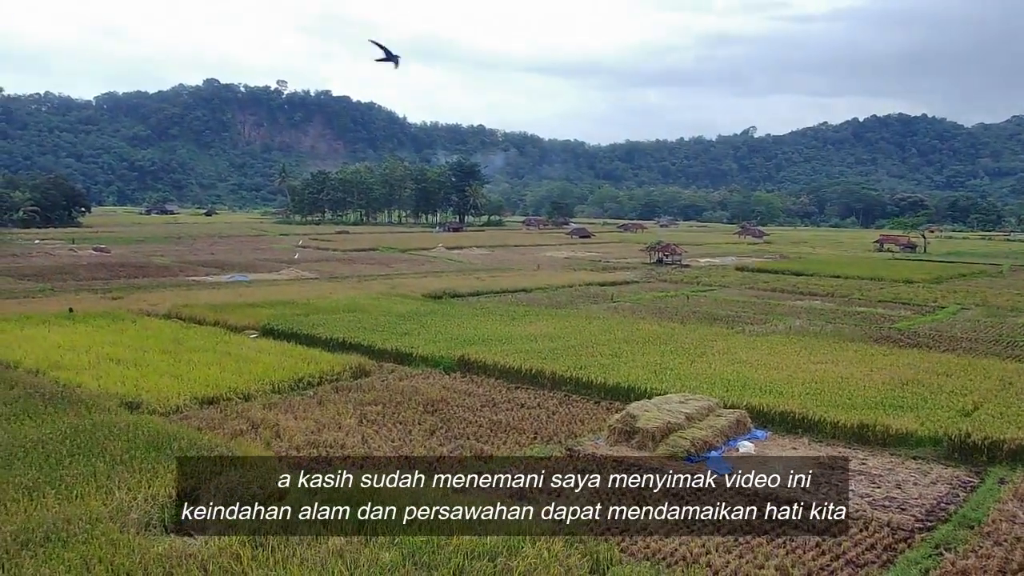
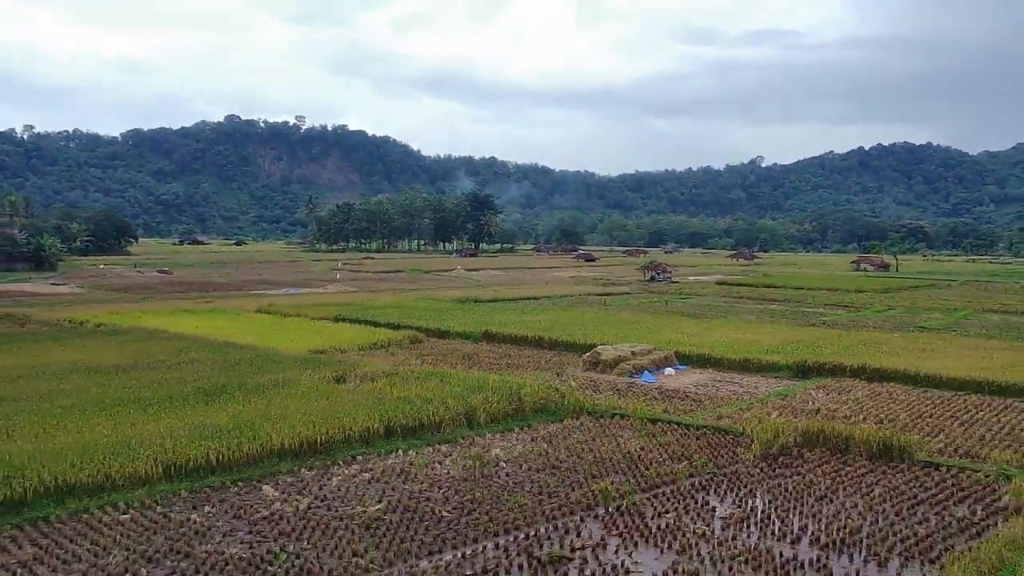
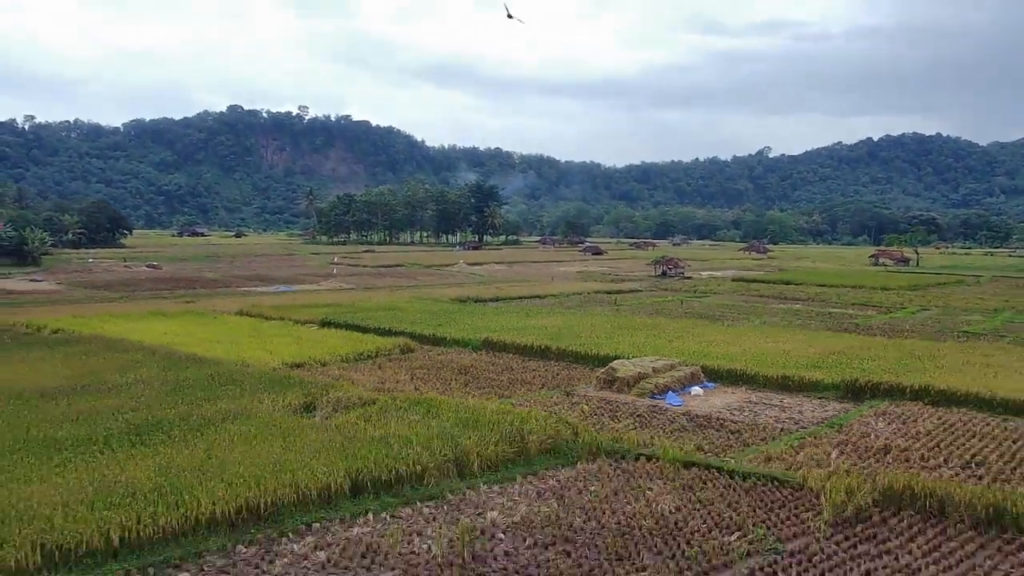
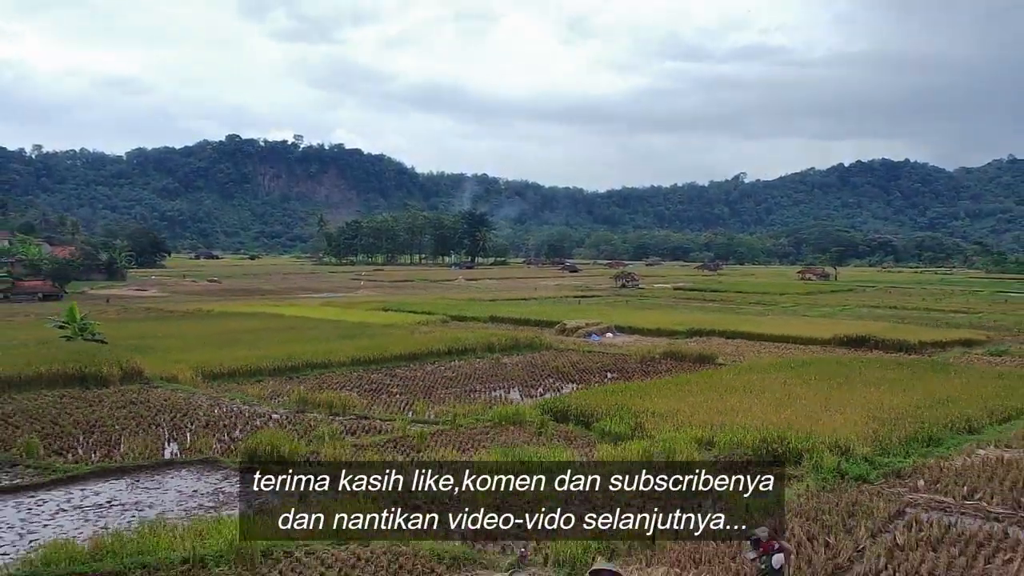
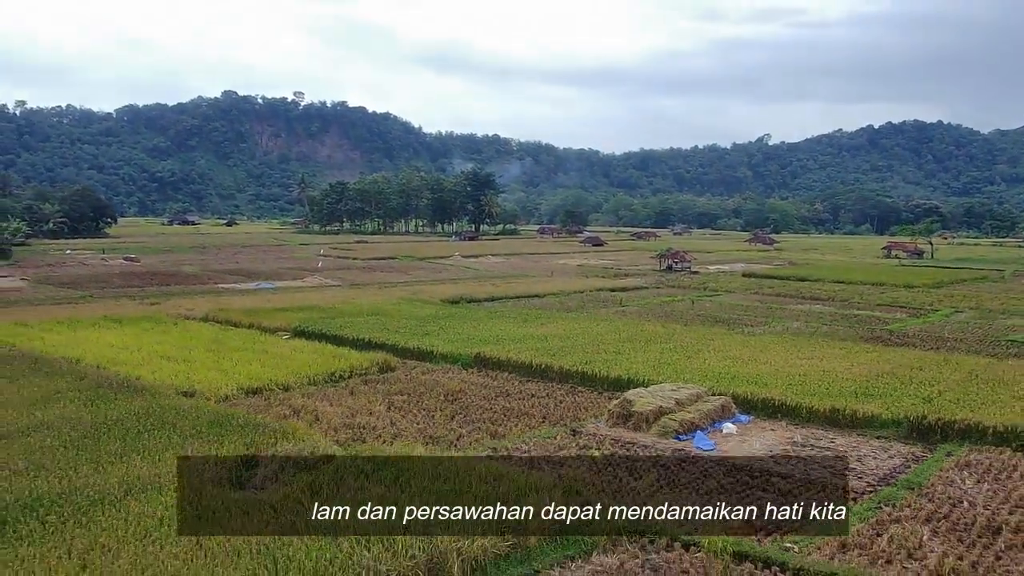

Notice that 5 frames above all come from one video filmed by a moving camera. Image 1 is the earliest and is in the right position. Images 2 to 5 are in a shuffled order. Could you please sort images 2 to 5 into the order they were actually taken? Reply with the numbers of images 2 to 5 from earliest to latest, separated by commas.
5, 3, 2, 4
